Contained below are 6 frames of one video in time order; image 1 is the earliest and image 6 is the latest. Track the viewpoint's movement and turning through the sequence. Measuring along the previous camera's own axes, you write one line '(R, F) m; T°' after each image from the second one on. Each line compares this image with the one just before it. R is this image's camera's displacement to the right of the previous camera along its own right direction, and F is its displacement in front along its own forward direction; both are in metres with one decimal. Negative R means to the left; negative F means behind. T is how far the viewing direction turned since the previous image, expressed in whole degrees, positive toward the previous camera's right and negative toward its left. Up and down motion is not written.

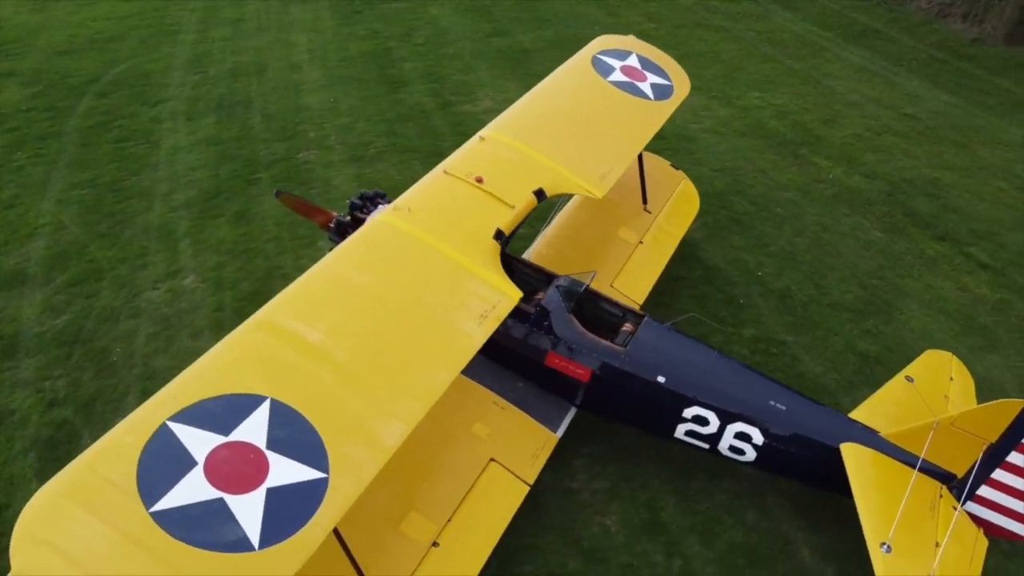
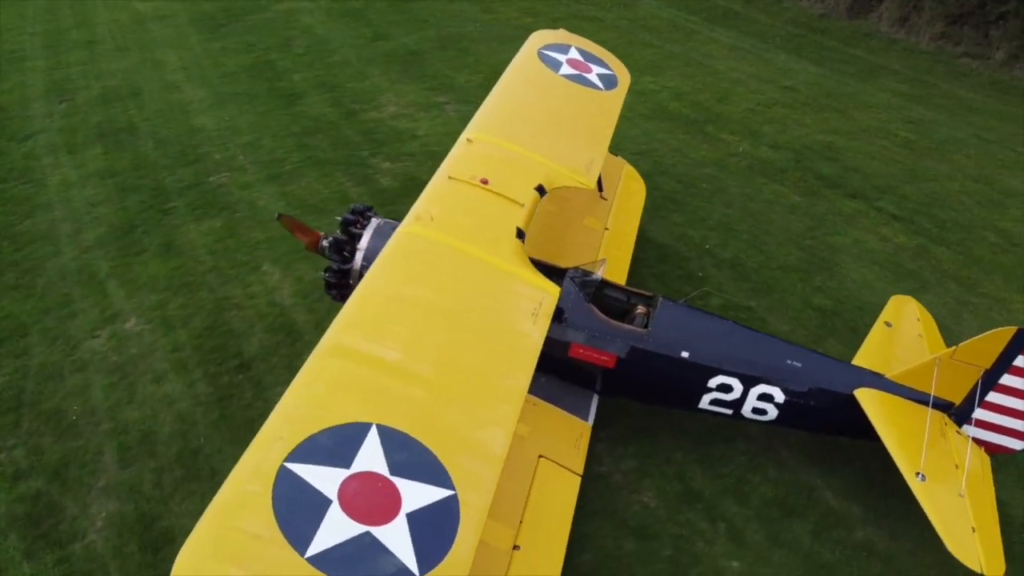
(-1.1, +0.1) m; +11°
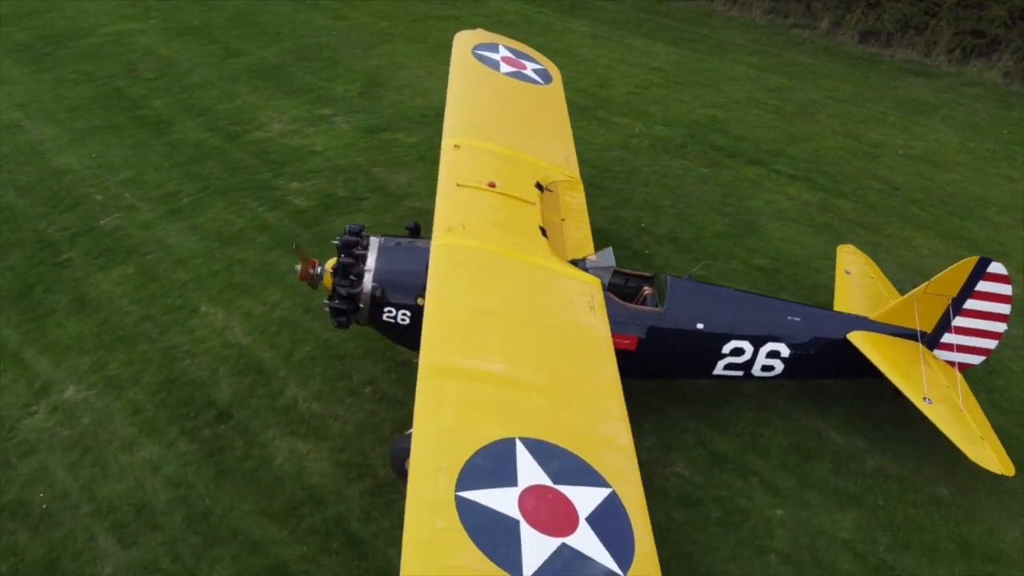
(-1.3, +0.1) m; +12°
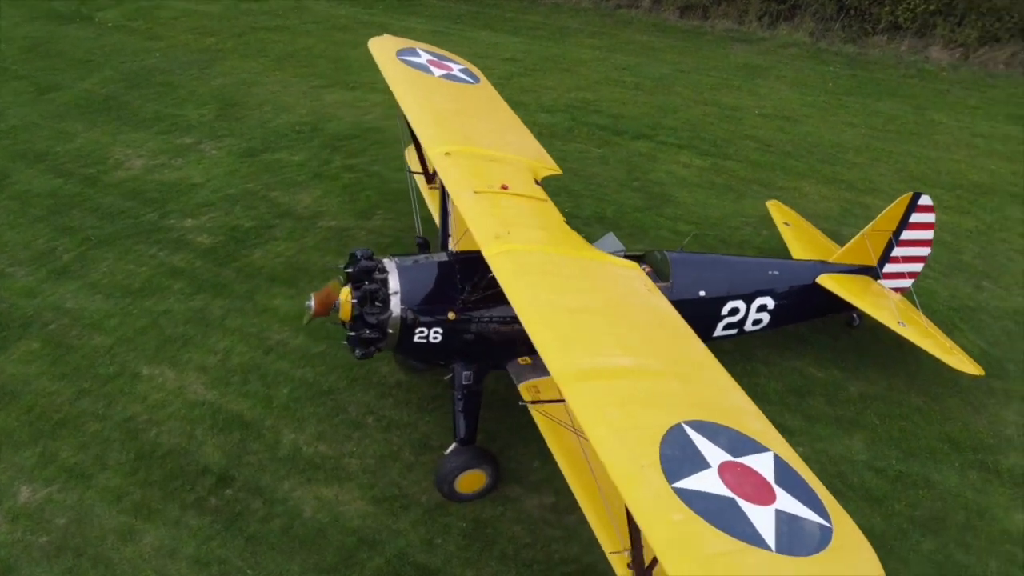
(-1.5, +0.2) m; +14°
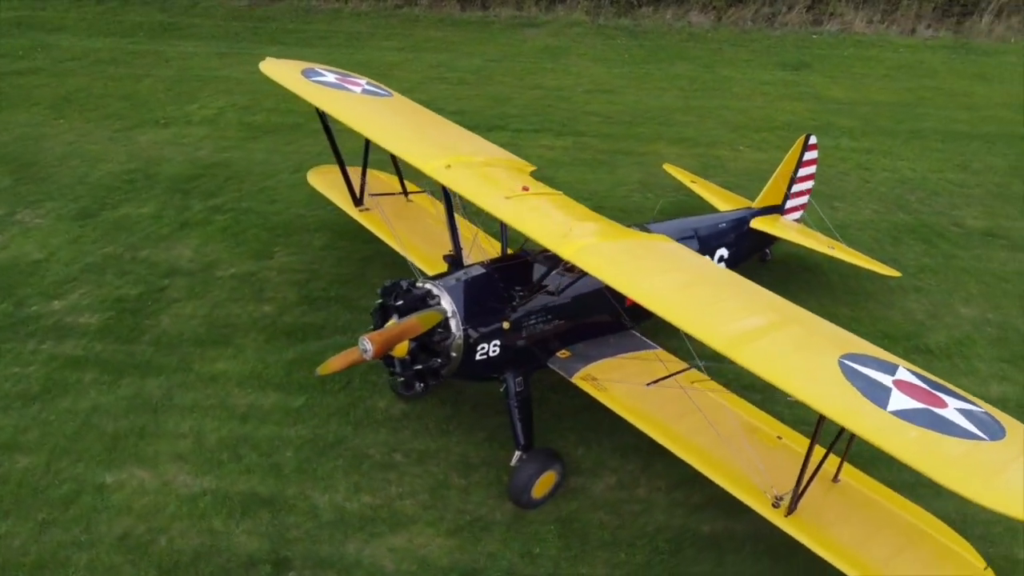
(-1.9, +0.3) m; +19°
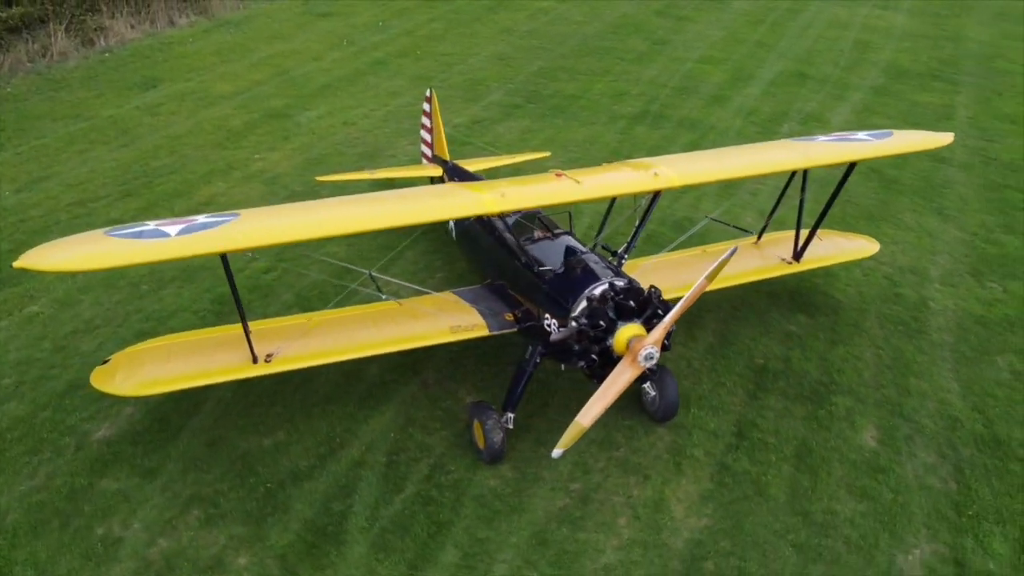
(-4.7, +2.7) m; +55°
